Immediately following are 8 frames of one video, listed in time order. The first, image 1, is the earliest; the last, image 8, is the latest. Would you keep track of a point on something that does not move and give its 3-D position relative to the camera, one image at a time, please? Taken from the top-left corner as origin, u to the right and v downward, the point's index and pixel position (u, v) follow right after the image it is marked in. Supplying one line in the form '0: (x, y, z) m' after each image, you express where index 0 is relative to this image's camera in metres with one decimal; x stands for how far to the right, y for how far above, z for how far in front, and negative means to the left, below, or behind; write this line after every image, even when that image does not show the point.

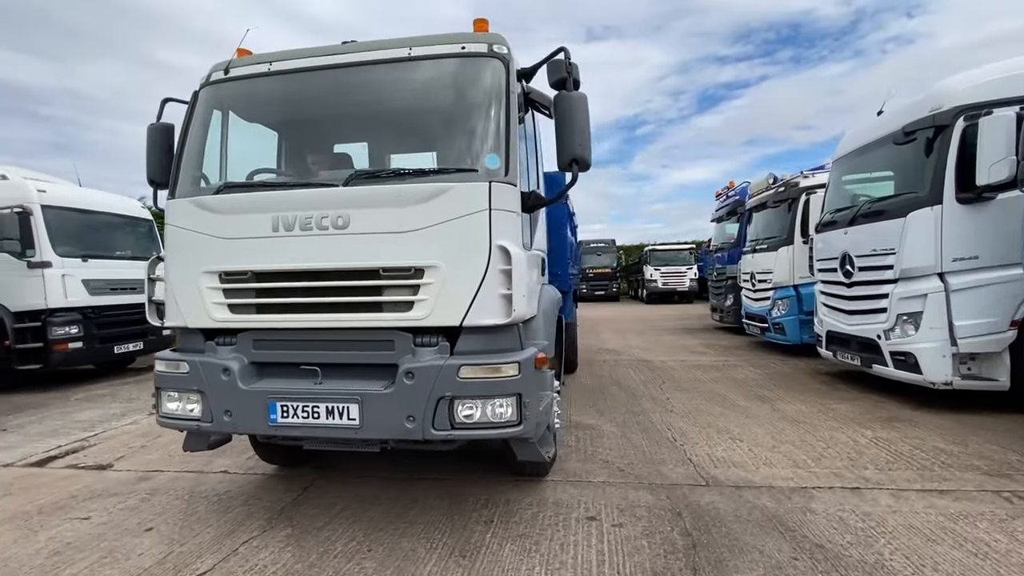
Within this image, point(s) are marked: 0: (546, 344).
0: (+0.2, -0.4, +3.7) m
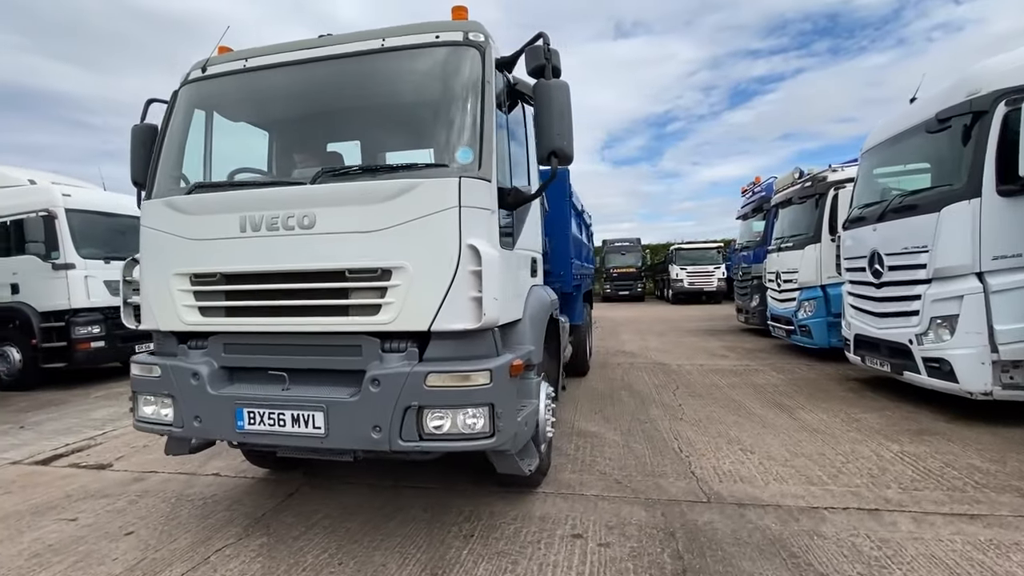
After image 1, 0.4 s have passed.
0: (+0.1, -0.5, +3.5) m
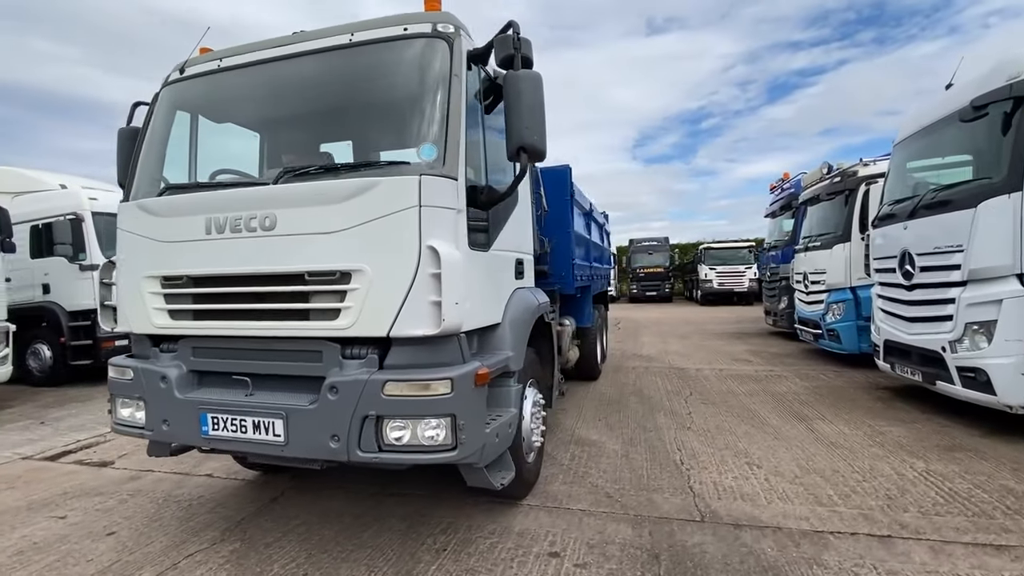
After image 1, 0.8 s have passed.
0: (-0.1, -0.5, +3.3) m
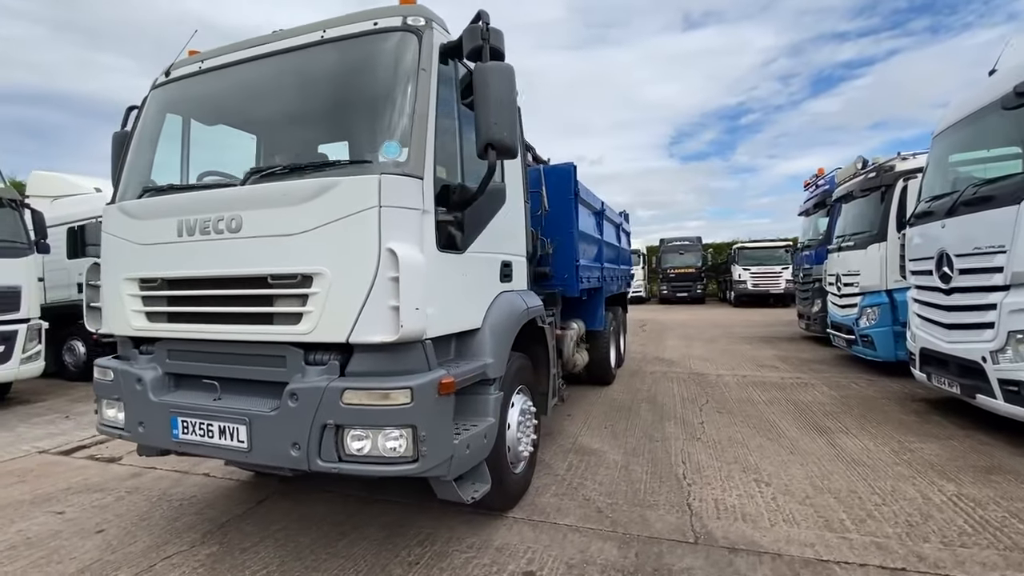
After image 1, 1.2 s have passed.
0: (-0.2, -0.5, +3.2) m
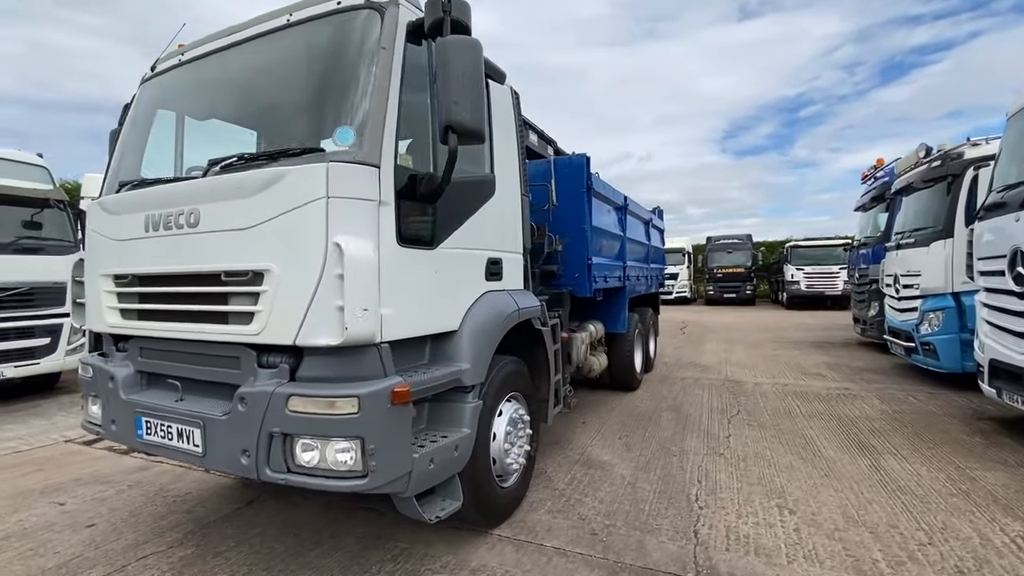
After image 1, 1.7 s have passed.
0: (-0.3, -0.5, +2.9) m
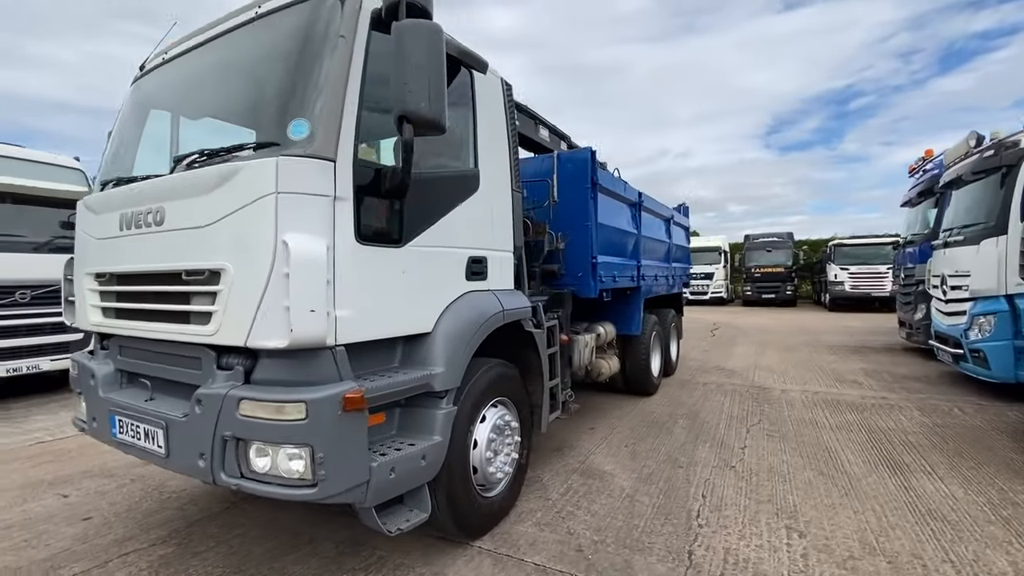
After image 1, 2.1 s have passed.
0: (-0.5, -0.5, +2.8) m
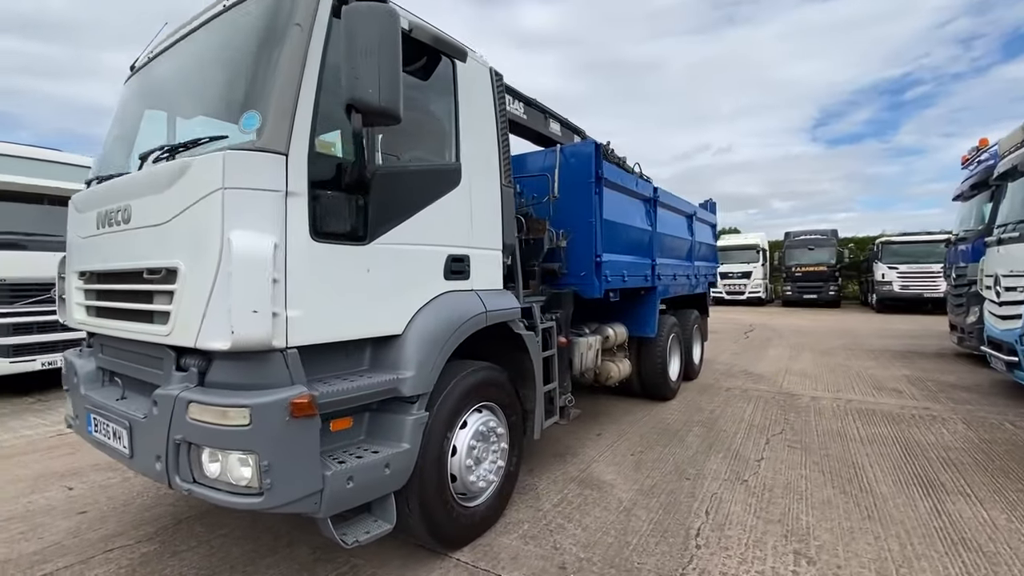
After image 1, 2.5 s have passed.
0: (-0.7, -0.5, +2.6) m
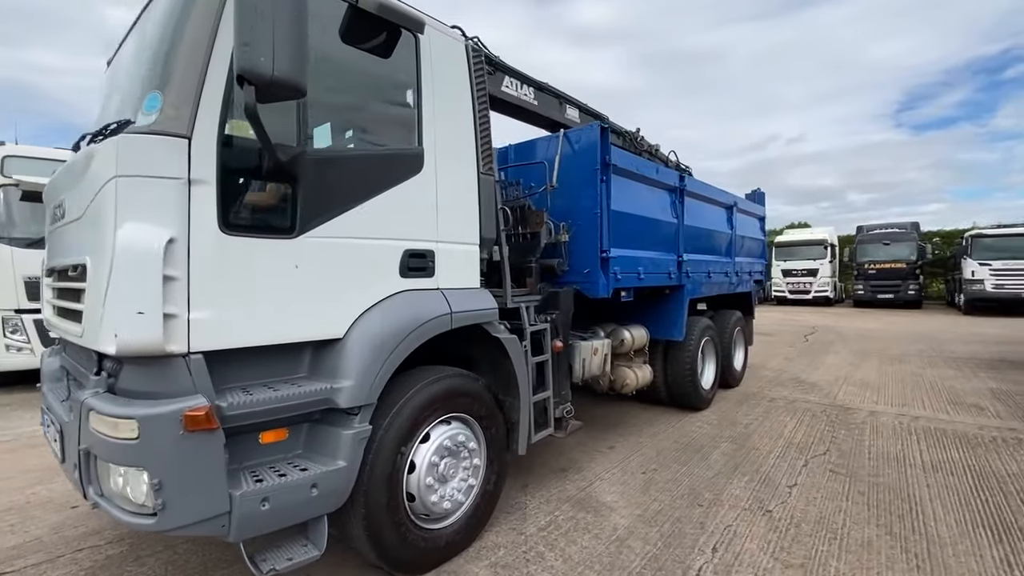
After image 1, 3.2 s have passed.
0: (-0.9, -0.5, +2.4) m
